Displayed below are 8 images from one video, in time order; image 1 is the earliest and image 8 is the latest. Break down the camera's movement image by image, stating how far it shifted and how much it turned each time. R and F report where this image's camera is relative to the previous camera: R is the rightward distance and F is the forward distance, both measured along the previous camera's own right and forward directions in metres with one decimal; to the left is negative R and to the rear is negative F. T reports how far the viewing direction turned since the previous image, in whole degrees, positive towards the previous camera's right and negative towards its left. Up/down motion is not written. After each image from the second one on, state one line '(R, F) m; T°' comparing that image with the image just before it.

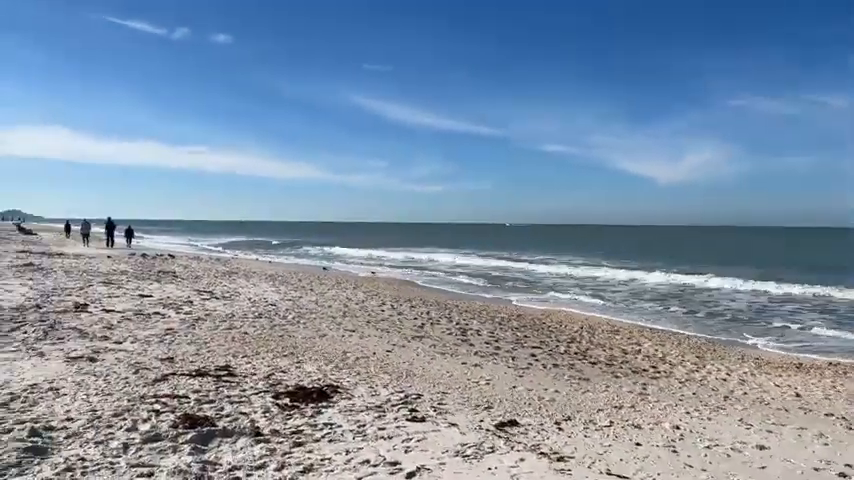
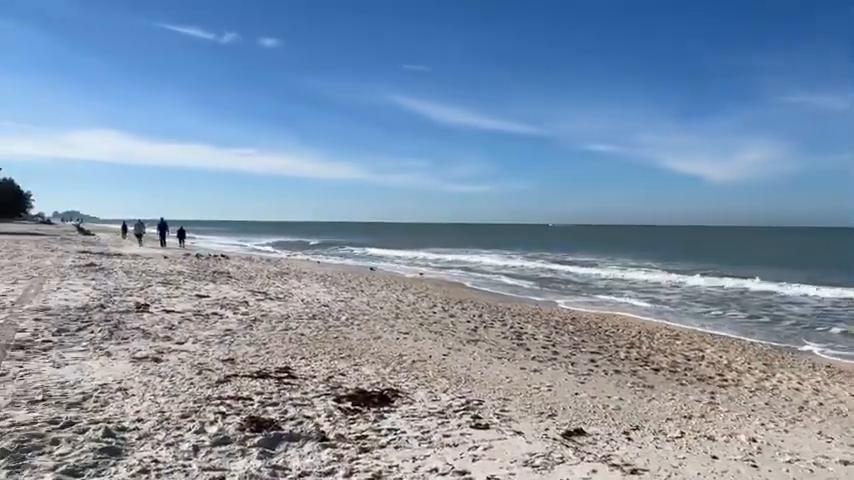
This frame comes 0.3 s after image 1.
(-0.2, +0.1) m; -4°
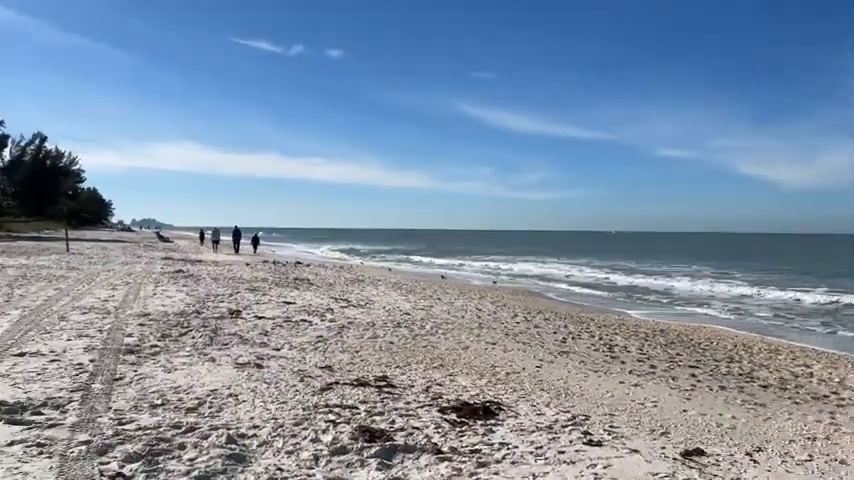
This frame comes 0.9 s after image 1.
(-0.4, 0.0) m; -5°
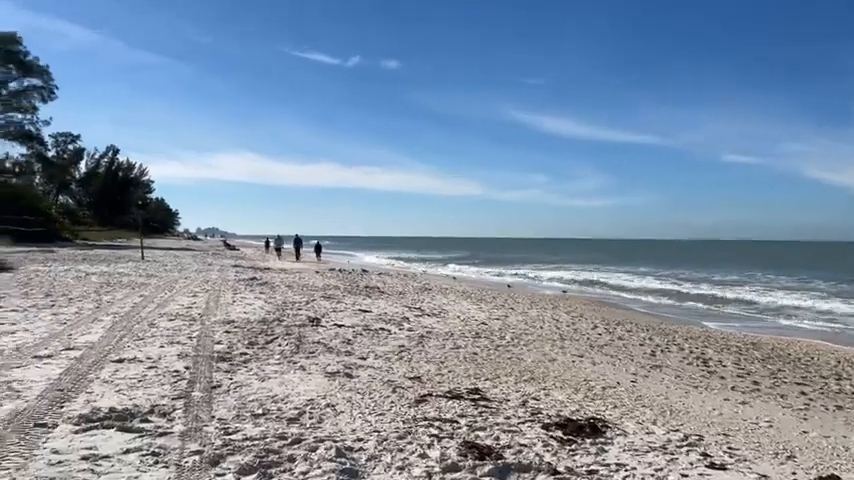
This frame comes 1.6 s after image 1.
(-0.5, +0.2) m; -5°
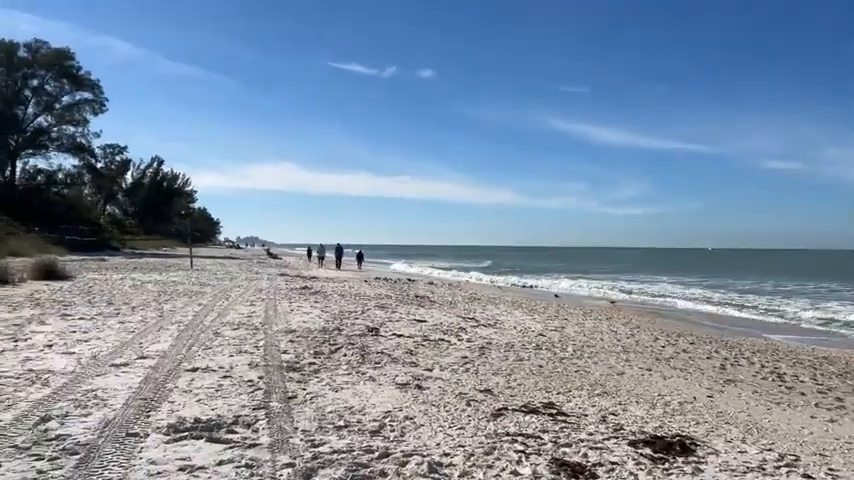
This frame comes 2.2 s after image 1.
(-0.4, +0.1) m; -3°
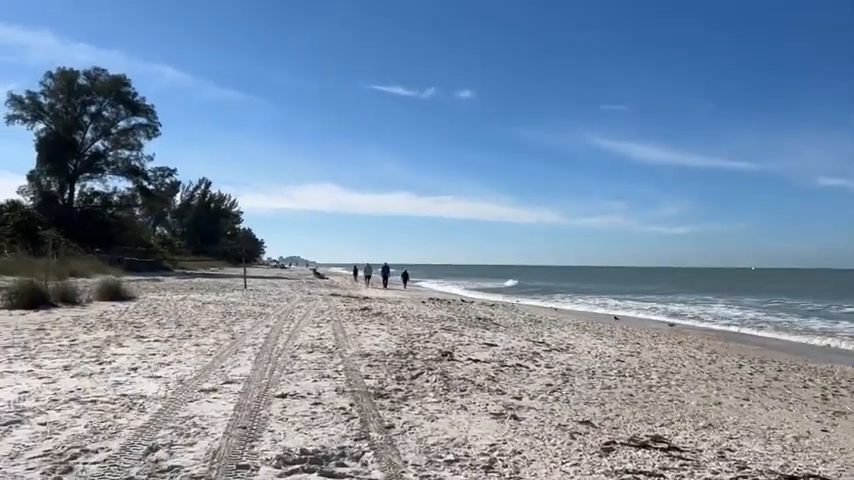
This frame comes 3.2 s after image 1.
(-0.7, +0.2) m; -4°
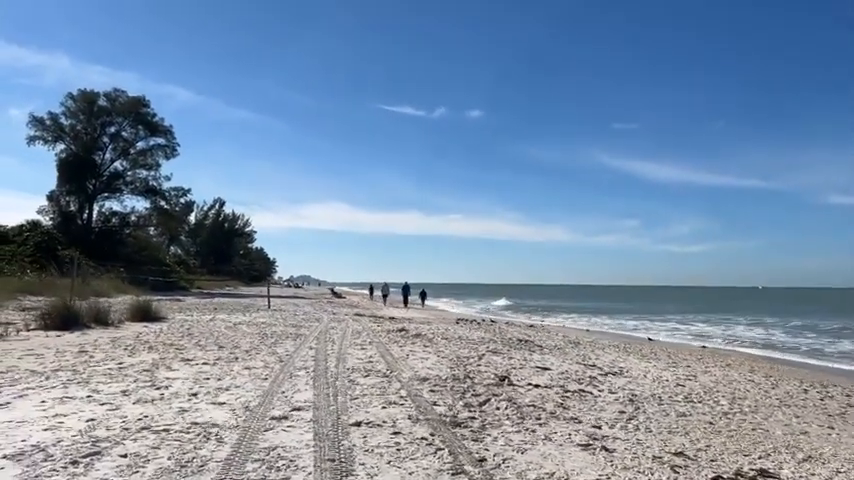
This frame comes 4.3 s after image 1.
(-0.8, +0.3) m; -1°
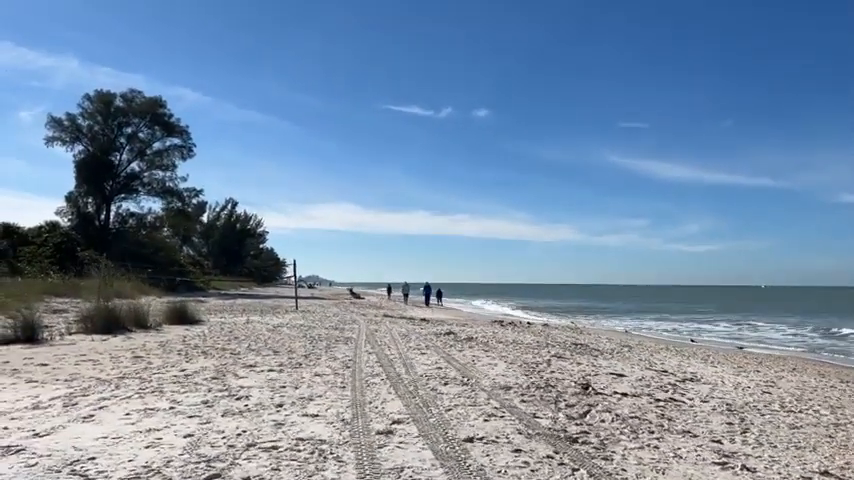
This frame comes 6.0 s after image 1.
(-1.2, +0.5) m; -1°
